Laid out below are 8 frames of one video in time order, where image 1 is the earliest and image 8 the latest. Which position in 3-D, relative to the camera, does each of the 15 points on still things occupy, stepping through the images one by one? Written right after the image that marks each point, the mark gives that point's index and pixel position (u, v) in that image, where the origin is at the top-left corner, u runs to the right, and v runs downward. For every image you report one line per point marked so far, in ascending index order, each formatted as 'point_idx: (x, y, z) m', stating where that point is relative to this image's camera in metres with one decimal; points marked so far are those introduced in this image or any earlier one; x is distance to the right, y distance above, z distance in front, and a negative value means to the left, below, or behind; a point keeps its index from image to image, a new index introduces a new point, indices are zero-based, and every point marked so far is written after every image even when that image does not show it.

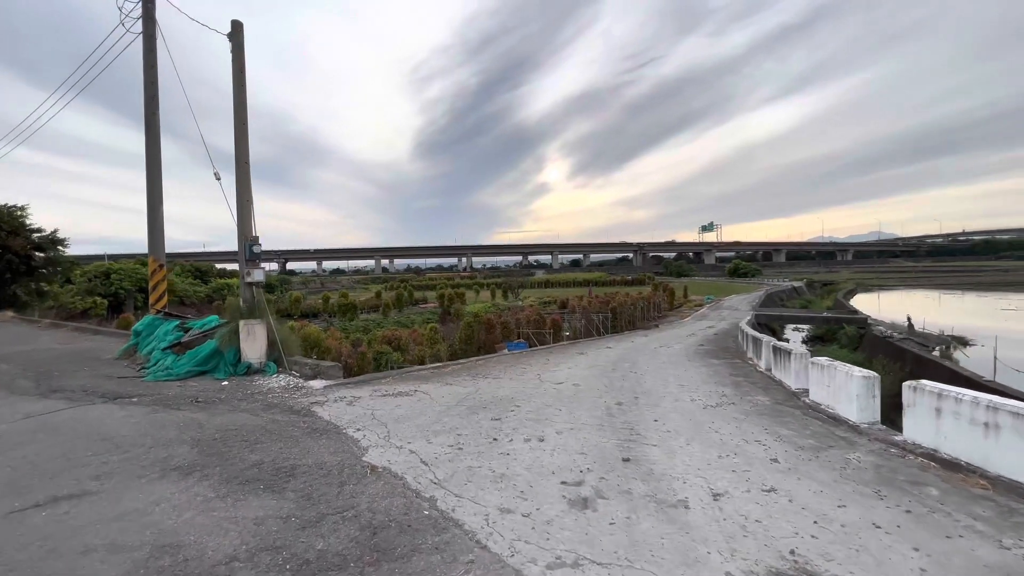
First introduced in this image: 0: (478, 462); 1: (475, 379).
0: (-0.3, -1.8, +4.6) m
1: (-0.7, -1.8, +8.7) m
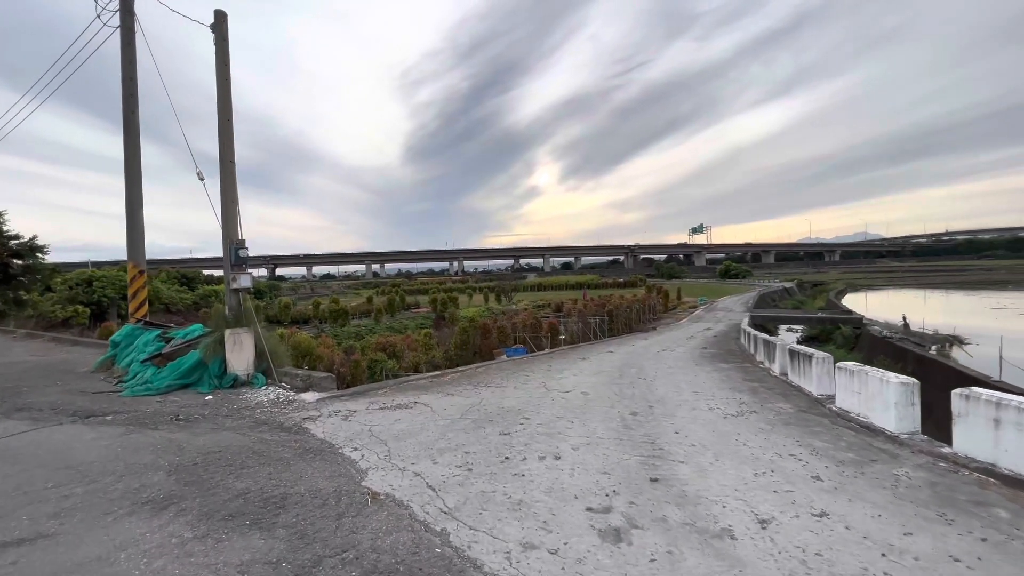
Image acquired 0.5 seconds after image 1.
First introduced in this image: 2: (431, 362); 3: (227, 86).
0: (-0.2, -1.8, +4.1) m
1: (-0.6, -1.8, +8.2) m
2: (-2.9, -2.7, +16.2) m
3: (-5.2, +3.7, +8.2) m
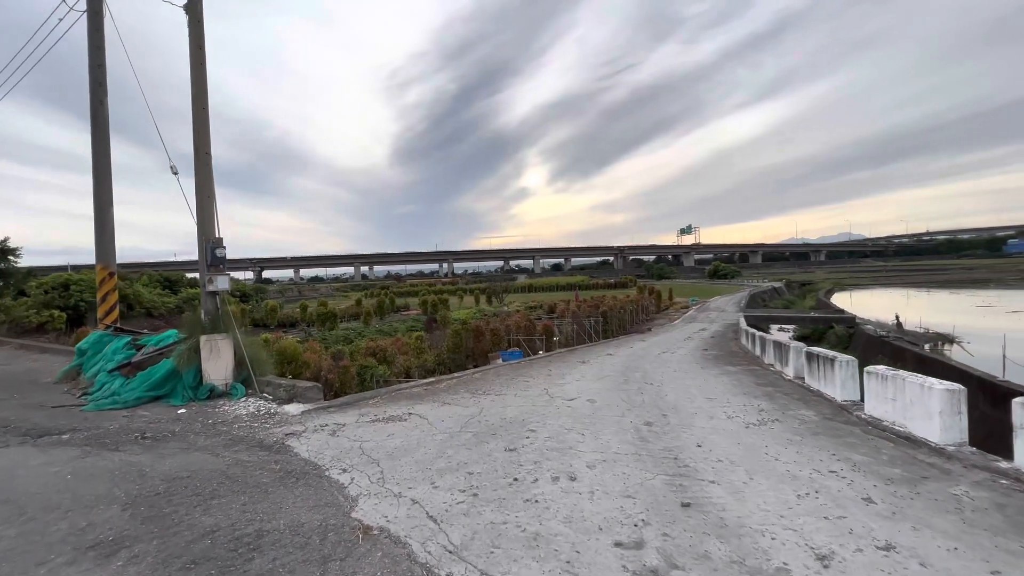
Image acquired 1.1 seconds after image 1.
0: (-0.1, -1.8, +3.6) m
1: (-0.6, -1.9, +7.7) m
2: (-3.1, -2.7, +15.6) m
3: (-5.2, +3.6, +7.5) m
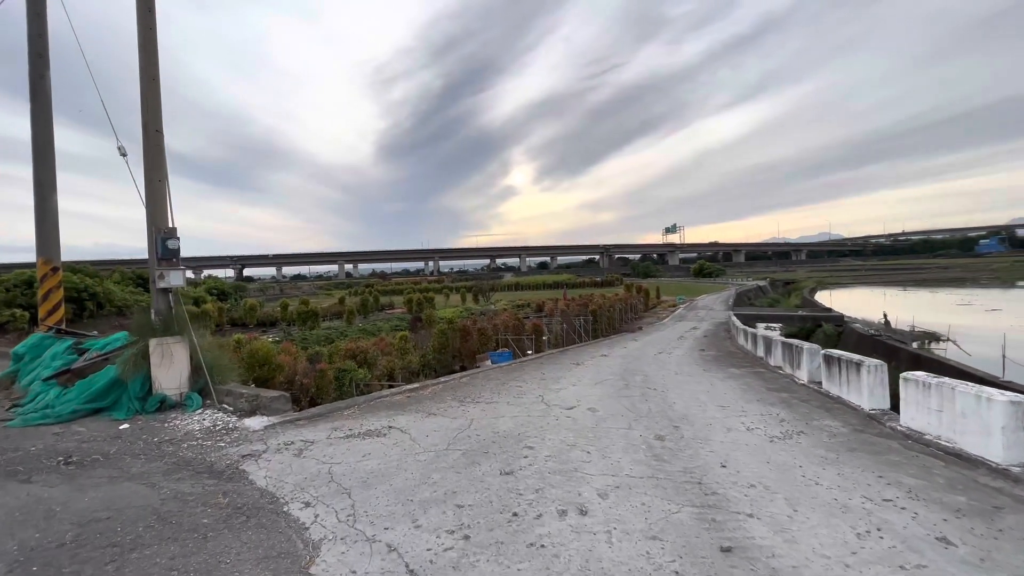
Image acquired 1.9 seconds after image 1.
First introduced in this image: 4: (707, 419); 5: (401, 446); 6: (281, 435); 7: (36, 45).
0: (-0.1, -1.8, +2.8) m
1: (-0.7, -1.8, +6.9) m
2: (-3.4, -2.6, +14.8) m
3: (-5.3, +3.7, +6.6) m
4: (+2.6, -1.7, +5.9) m
5: (-1.3, -1.8, +5.1) m
6: (-2.8, -1.8, +5.4) m
7: (-9.0, +4.6, +8.5) m
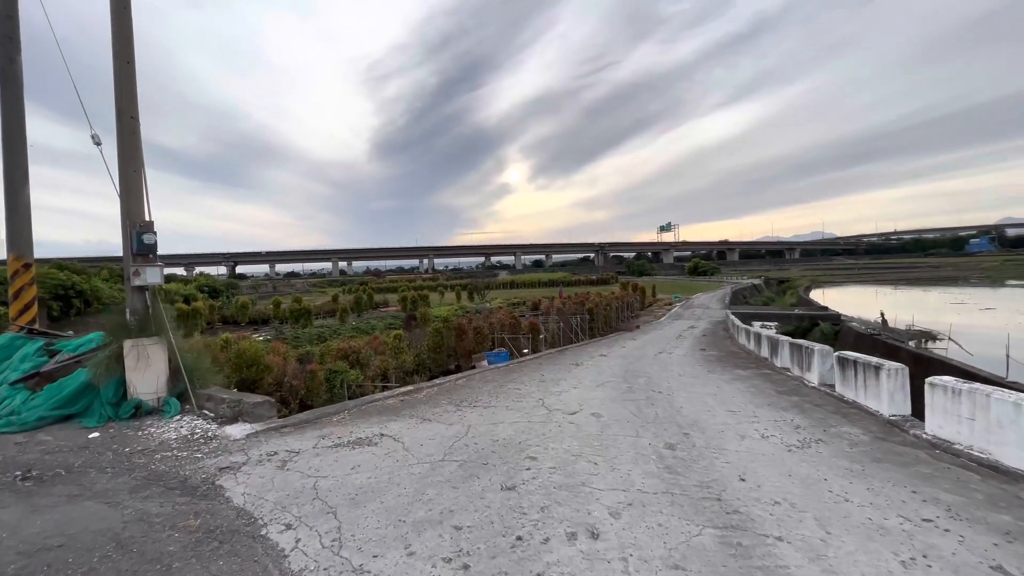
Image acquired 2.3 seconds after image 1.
0: (0.0, -1.8, +2.5) m
1: (-0.7, -1.8, +6.6) m
2: (-3.5, -2.6, +14.4) m
3: (-5.3, +3.7, +6.2) m
4: (+2.6, -1.7, +5.6) m
5: (-1.2, -1.8, +4.7) m
6: (-2.7, -1.7, +5.0) m
7: (-9.0, +4.6, +8.1) m
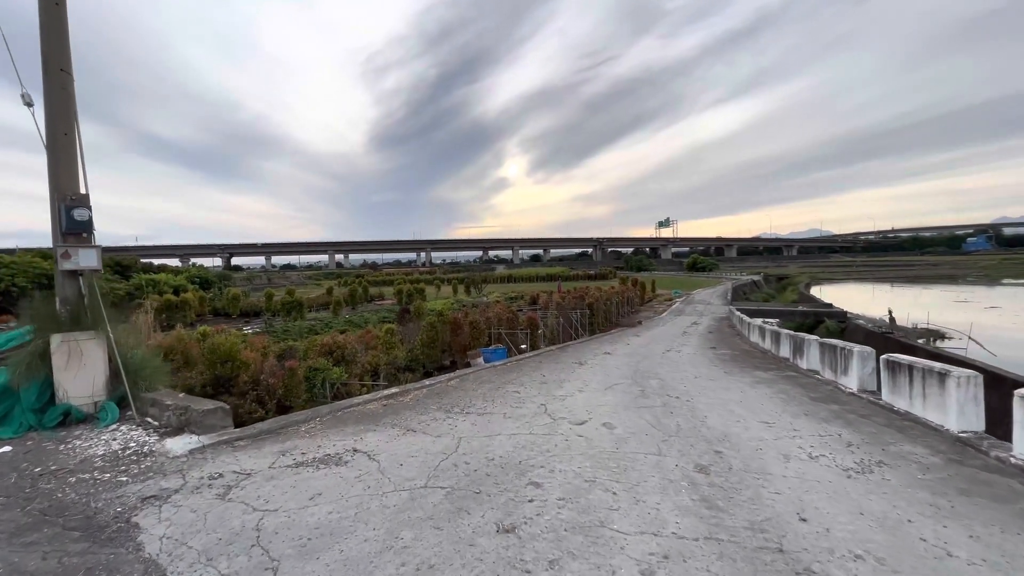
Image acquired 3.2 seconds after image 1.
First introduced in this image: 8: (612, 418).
0: (0.0, -1.7, +1.6) m
1: (-0.8, -1.7, +5.7) m
2: (-3.6, -2.3, +13.5) m
3: (-5.3, +3.9, +5.2) m
4: (+2.6, -1.6, +4.8) m
5: (-1.3, -1.6, +3.8) m
6: (-2.8, -1.6, +4.1) m
7: (-9.0, +4.8, +7.1) m
8: (+1.3, -1.6, +5.7) m
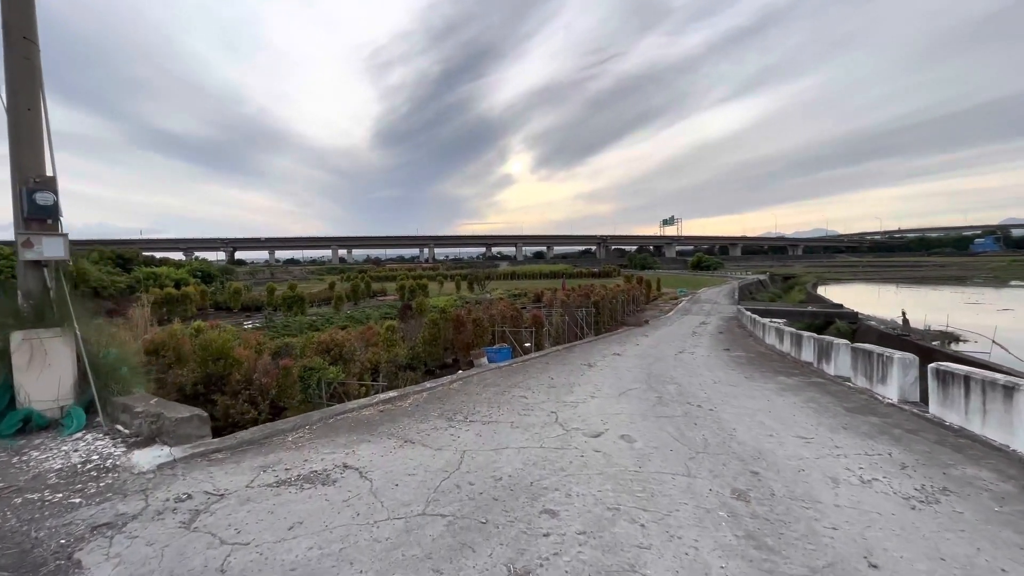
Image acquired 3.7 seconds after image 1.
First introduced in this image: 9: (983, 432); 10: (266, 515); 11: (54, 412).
0: (0.0, -1.7, +1.1) m
1: (-0.7, -1.6, +5.2) m
2: (-3.5, -2.2, +13.1) m
3: (-5.1, +4.0, +4.7) m
4: (+2.7, -1.6, +4.2) m
5: (-1.2, -1.6, +3.3) m
6: (-2.7, -1.5, +3.6) m
7: (-8.8, +5.0, +6.6) m
8: (+1.4, -1.6, +5.2) m
9: (+4.7, -1.4, +4.5) m
10: (-1.8, -1.6, +3.2) m
11: (-4.6, -1.2, +4.6) m
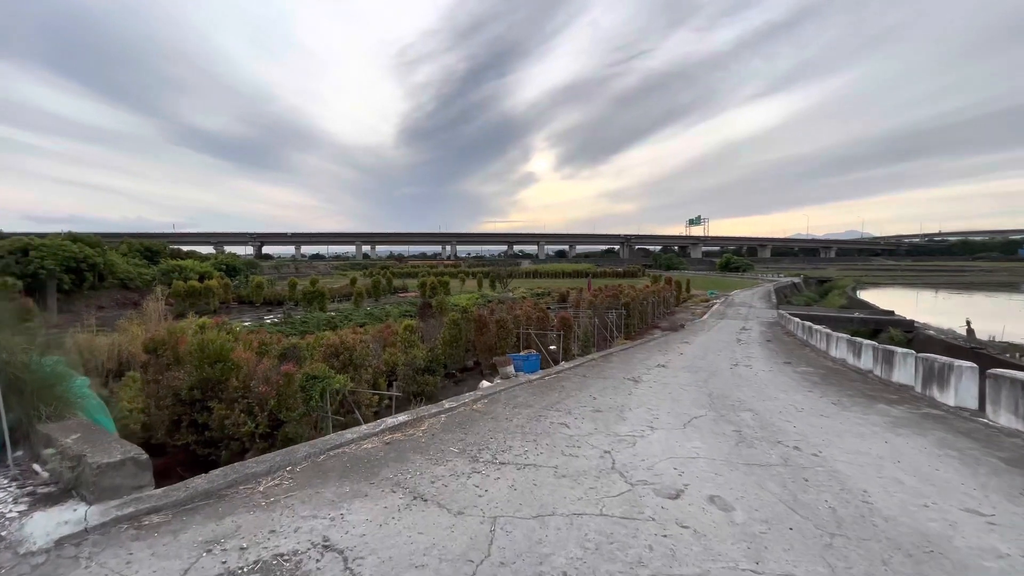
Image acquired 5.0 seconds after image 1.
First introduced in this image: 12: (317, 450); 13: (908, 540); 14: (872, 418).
0: (+0.2, -1.7, -0.2) m
1: (-0.3, -1.6, +3.9) m
2: (-2.7, -2.1, +11.9) m
3: (-4.6, +4.0, +3.6) m
4: (+3.0, -1.7, +2.8) m
5: (-0.9, -1.6, +2.1) m
6: (-2.4, -1.5, +2.4) m
7: (-8.2, +5.1, +5.6) m
8: (+1.7, -1.7, +3.8) m
9: (+5.0, -1.5, +3.0) m
10: (-1.5, -1.6, +2.0) m
11: (-4.3, -1.2, +3.5) m
12: (-1.8, -1.5, +4.2) m
13: (+2.7, -1.7, +3.1) m
14: (+4.7, -1.7, +5.9) m
